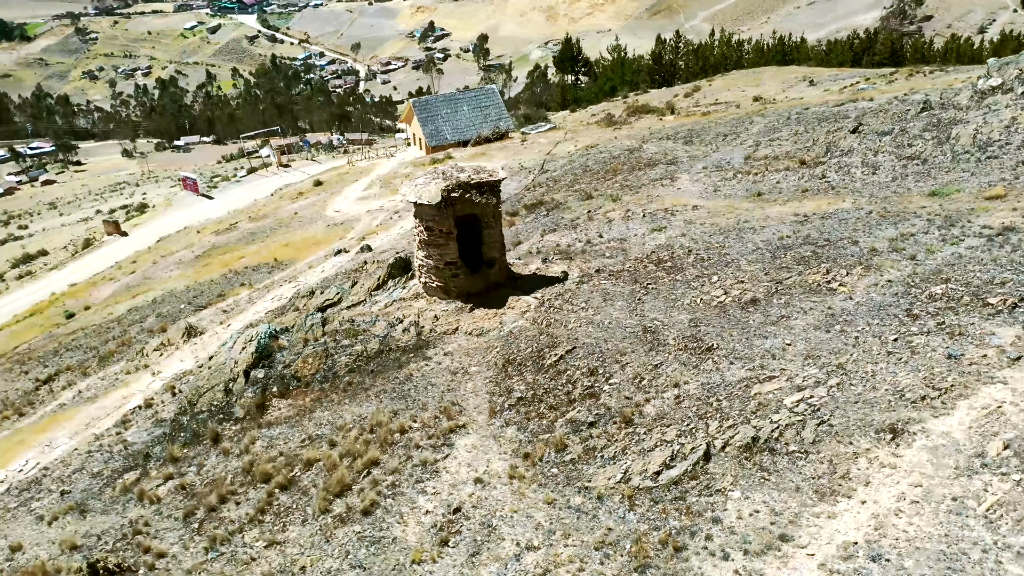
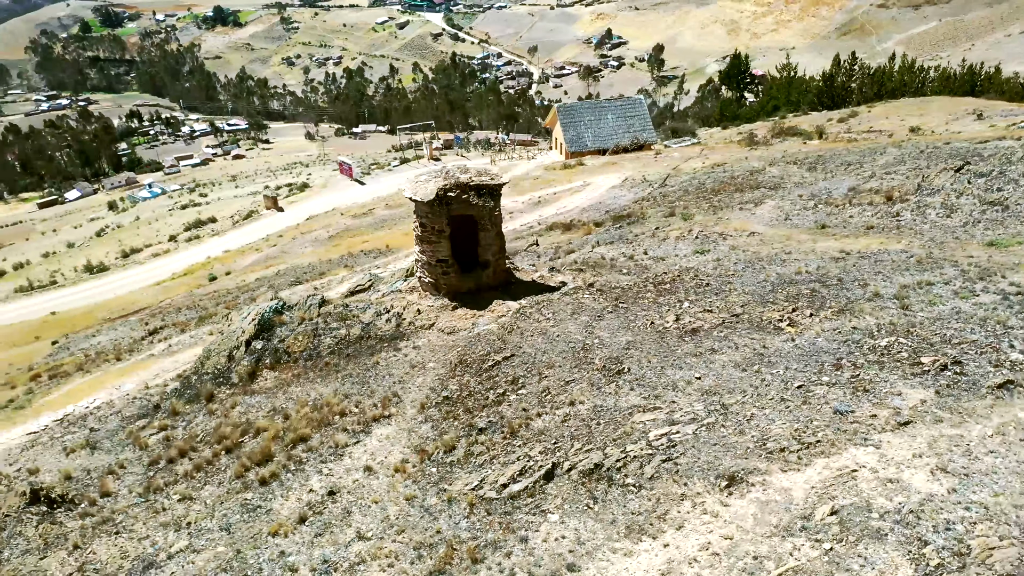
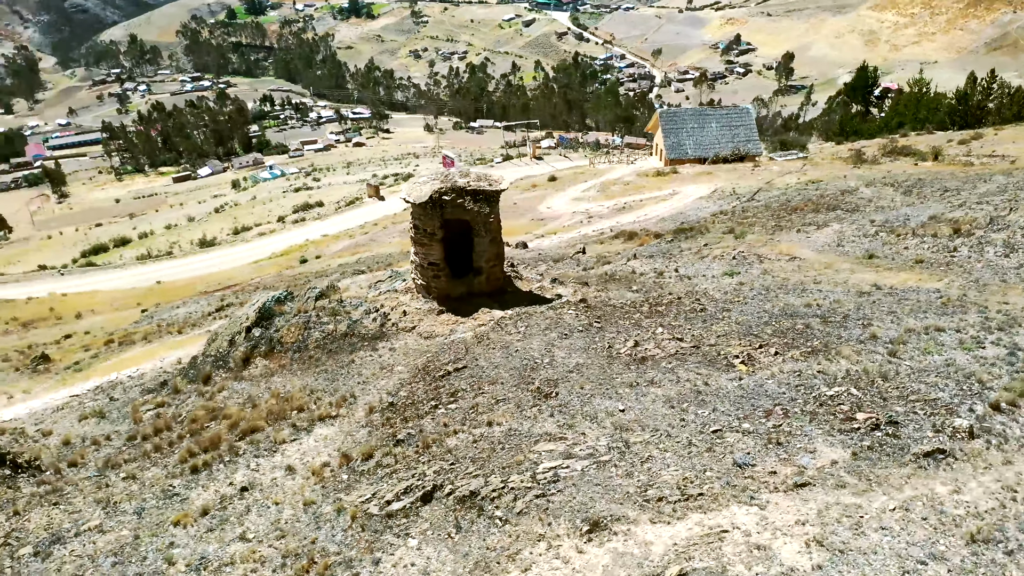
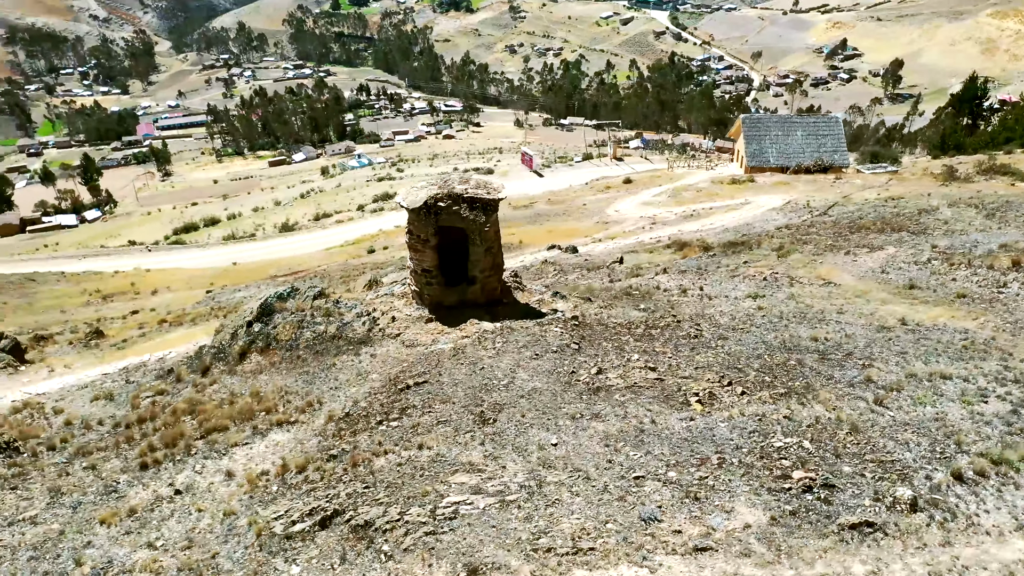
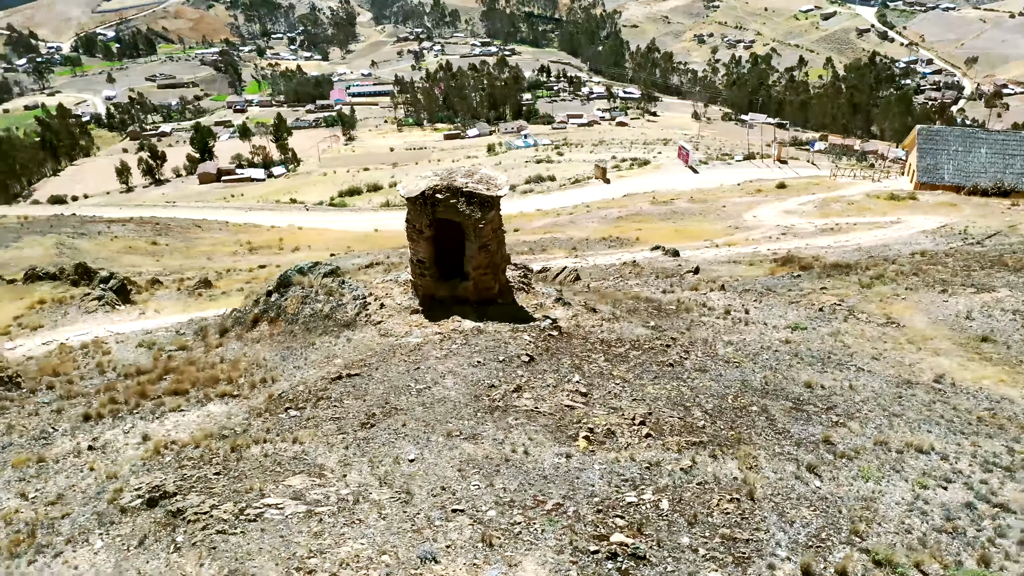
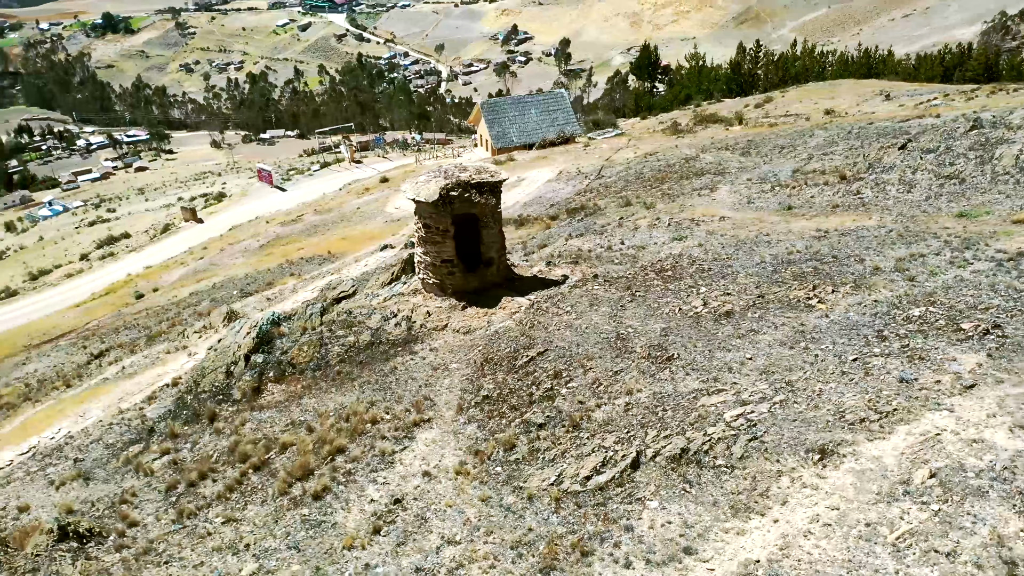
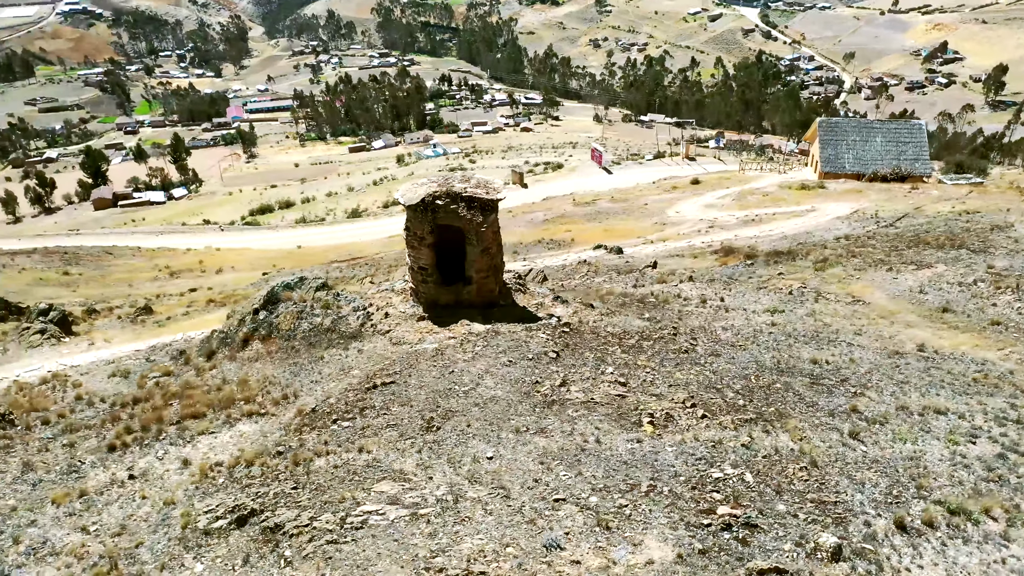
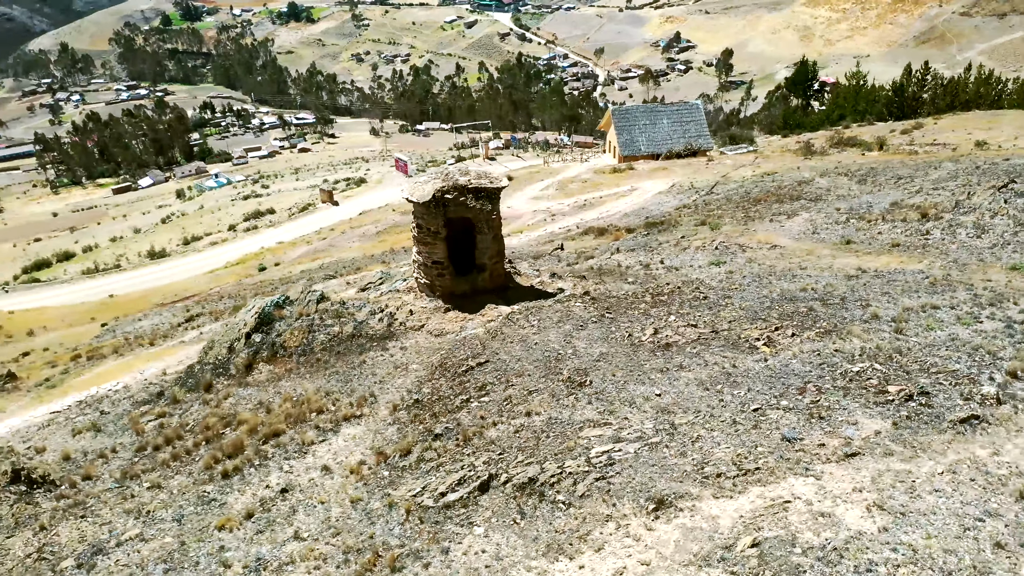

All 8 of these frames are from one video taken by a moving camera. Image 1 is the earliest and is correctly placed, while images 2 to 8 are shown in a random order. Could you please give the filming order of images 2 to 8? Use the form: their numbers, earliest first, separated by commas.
6, 2, 8, 3, 4, 7, 5
